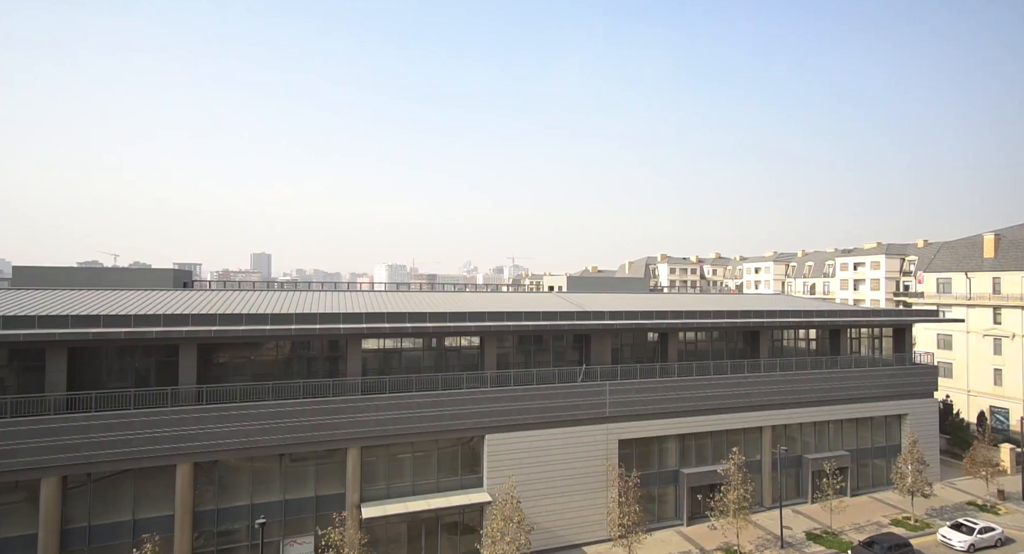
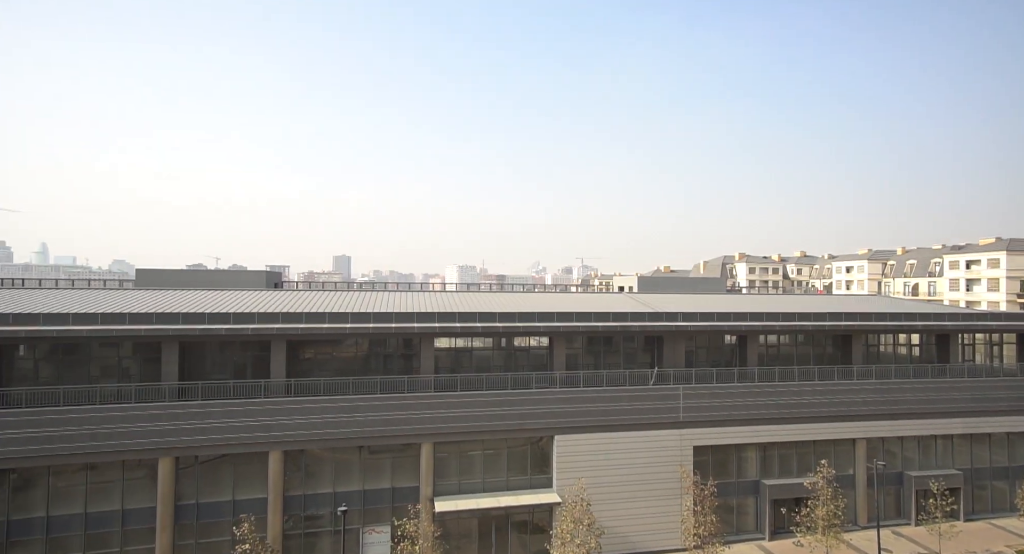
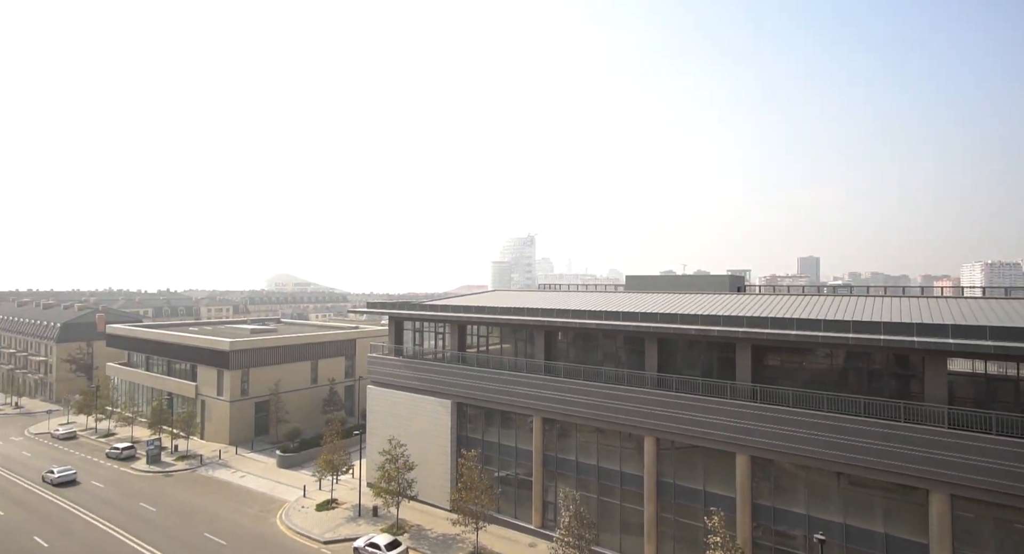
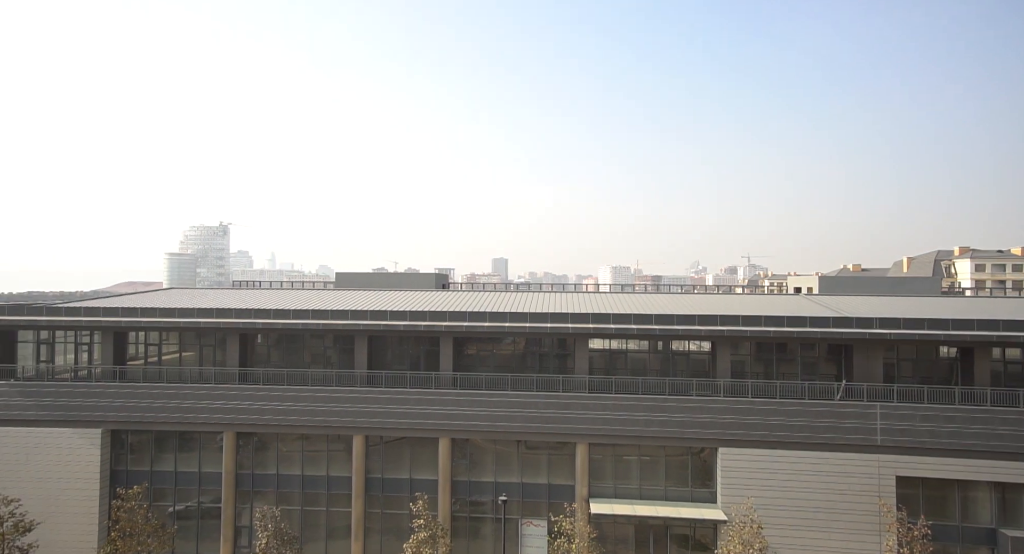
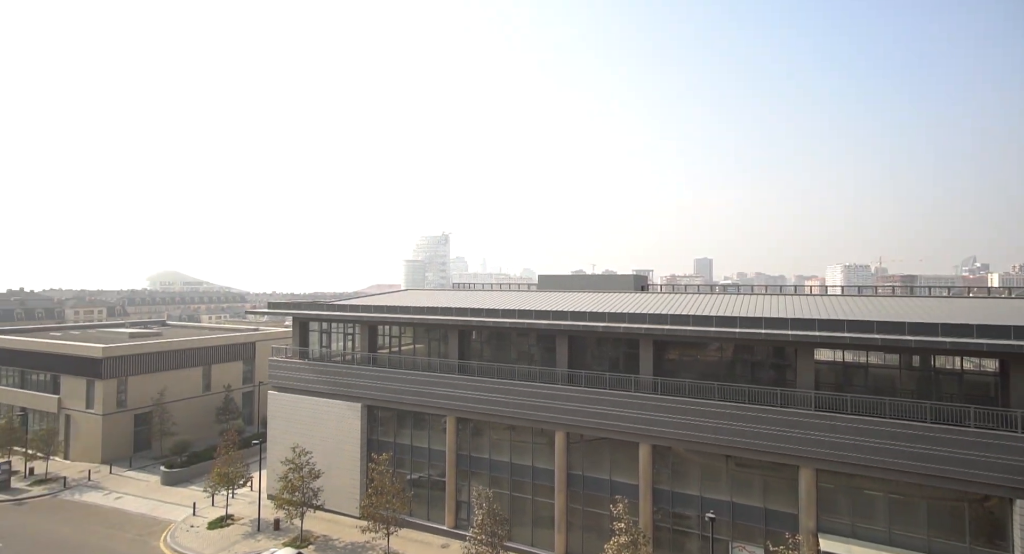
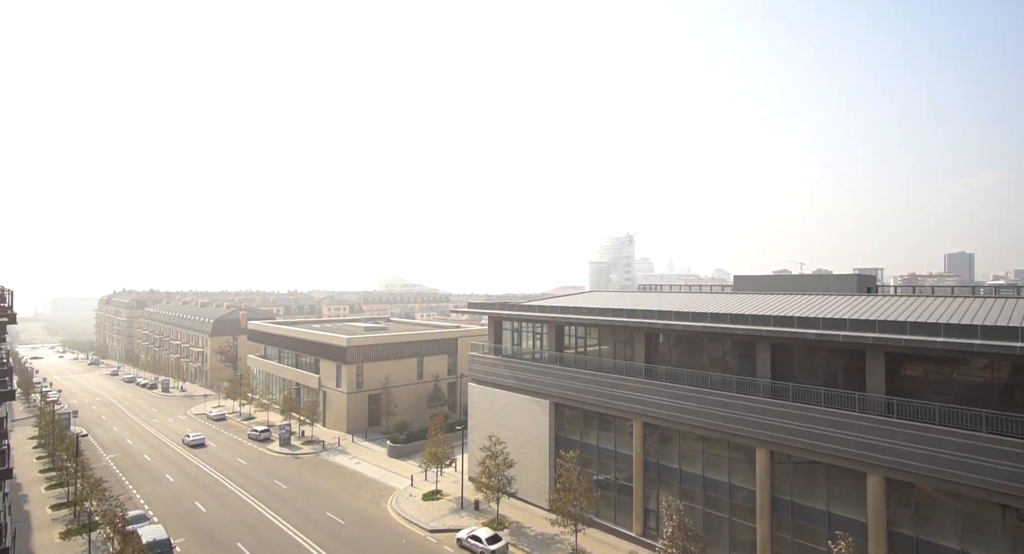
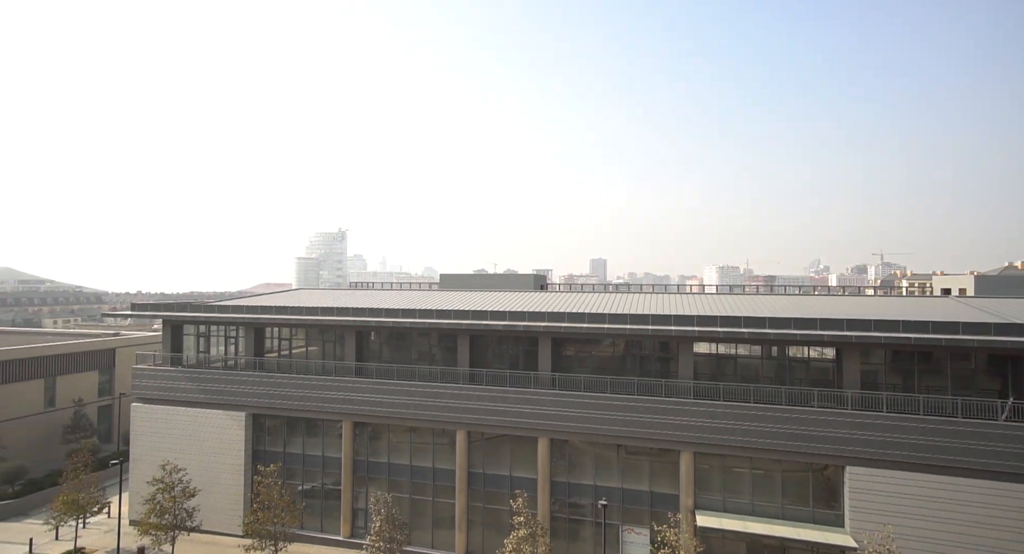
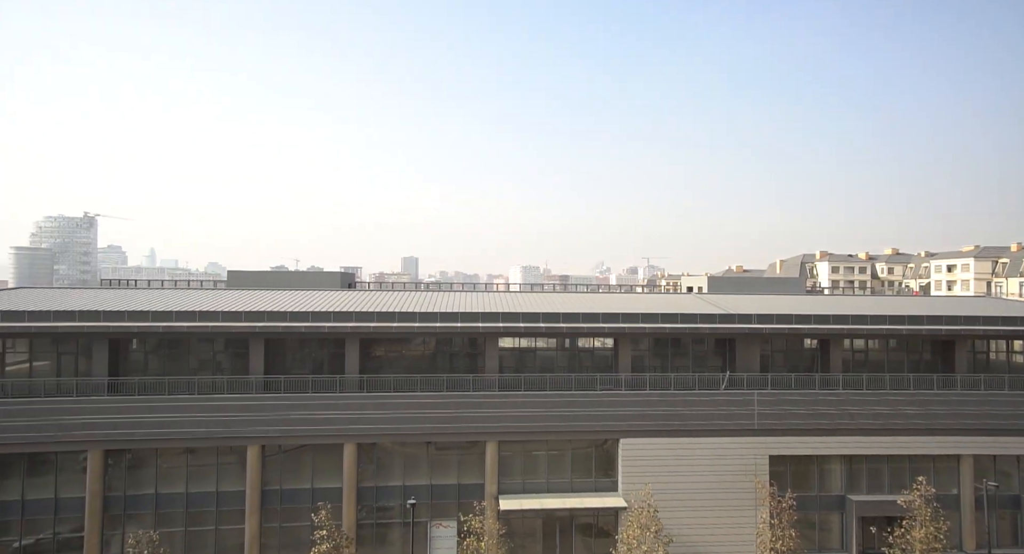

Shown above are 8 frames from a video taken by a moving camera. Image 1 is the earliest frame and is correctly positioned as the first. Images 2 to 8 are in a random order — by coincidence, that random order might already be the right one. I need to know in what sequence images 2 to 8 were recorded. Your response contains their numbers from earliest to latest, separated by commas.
2, 8, 4, 7, 5, 3, 6
